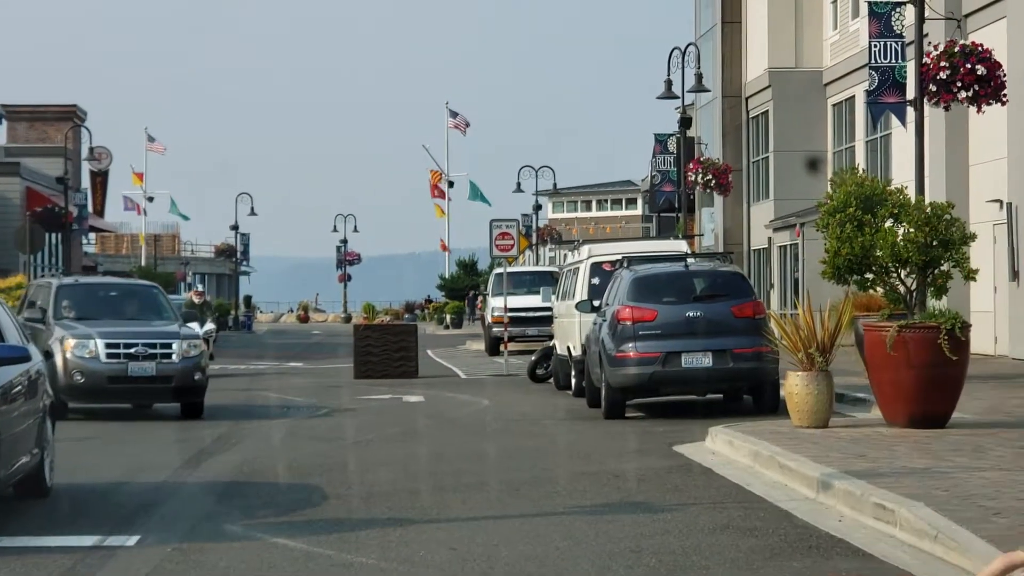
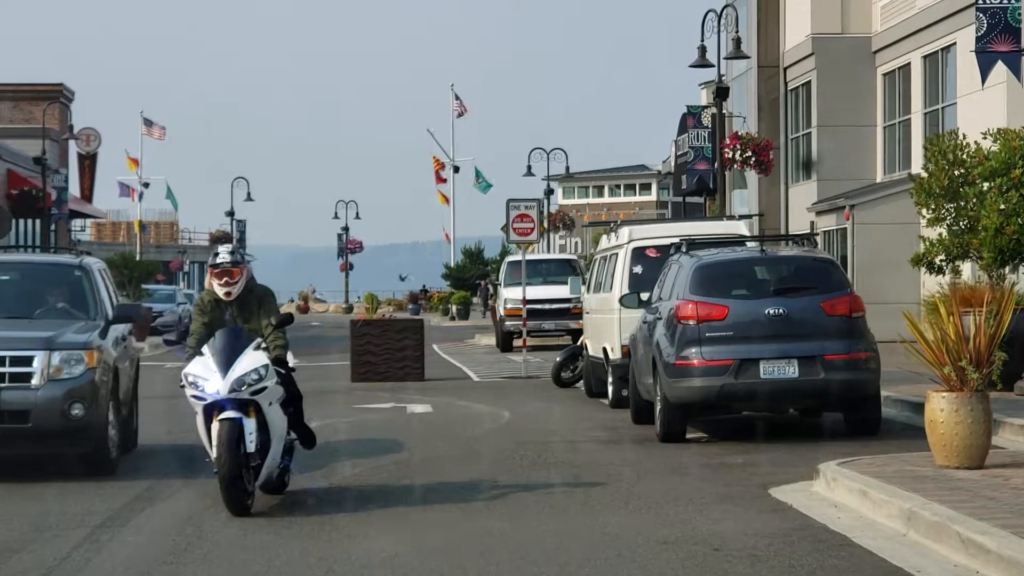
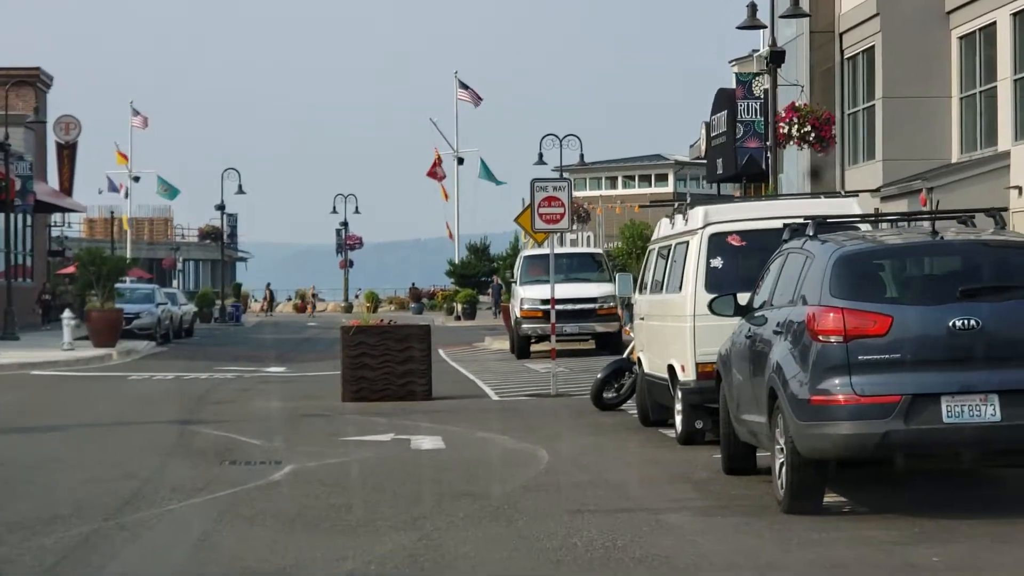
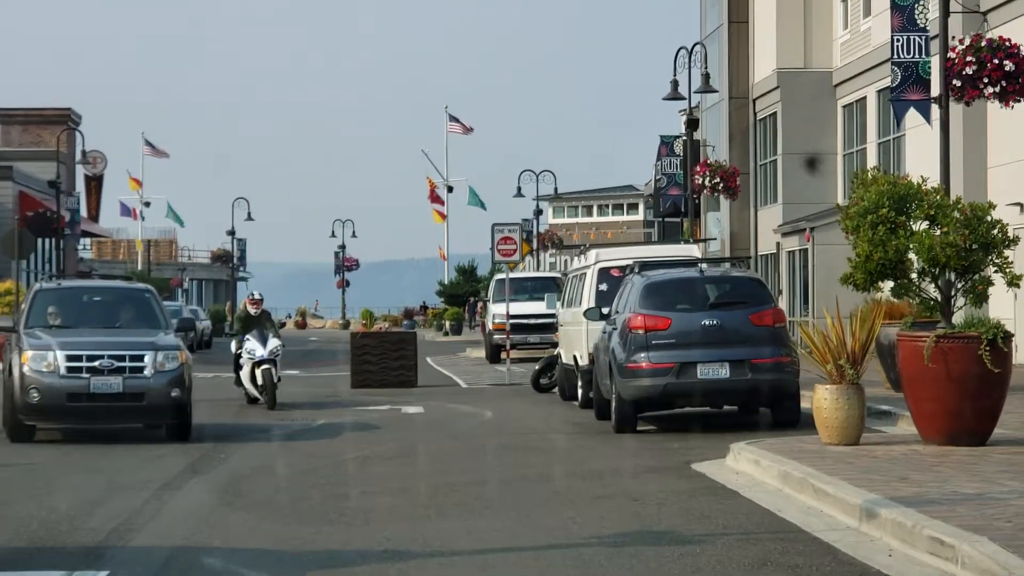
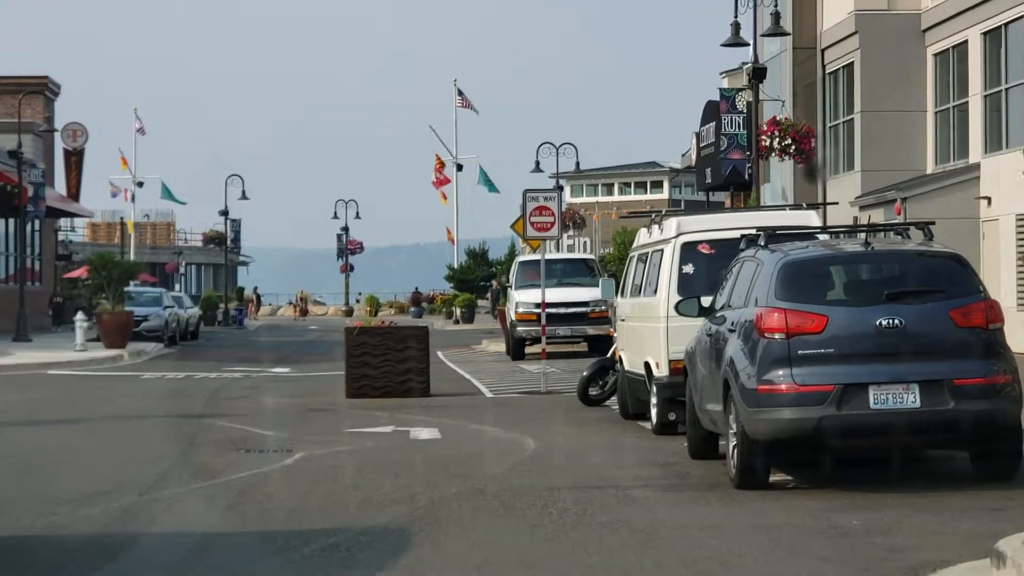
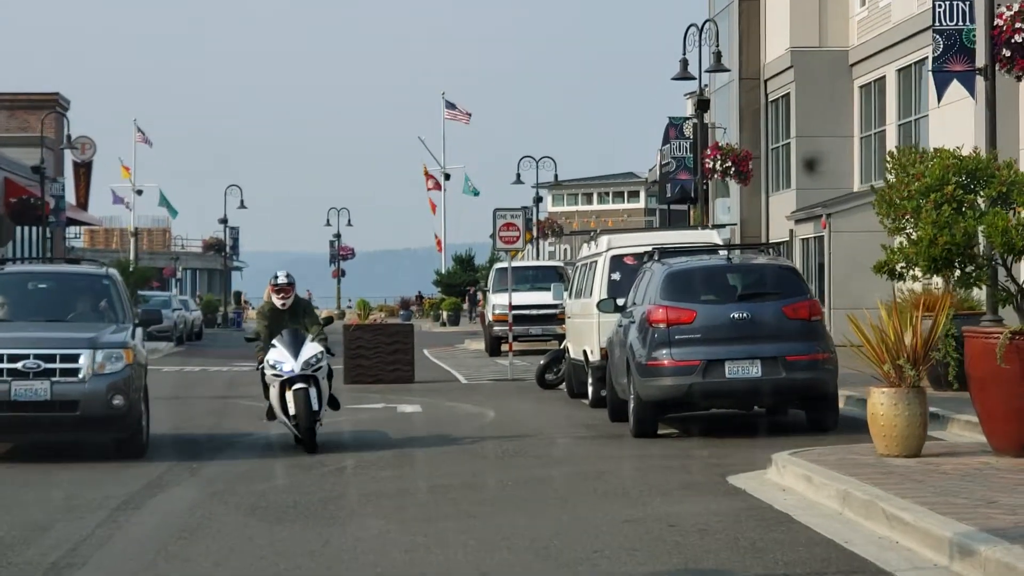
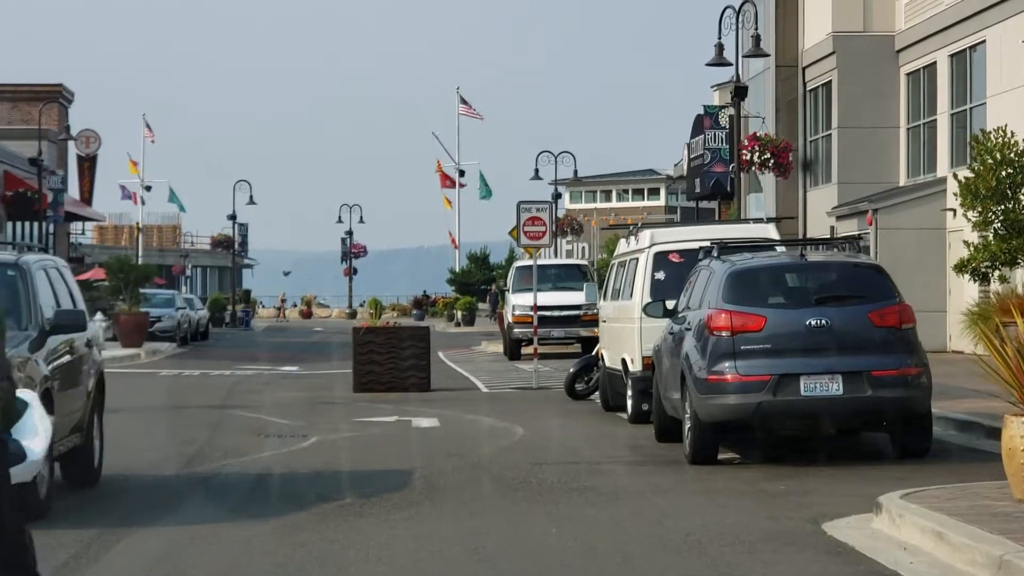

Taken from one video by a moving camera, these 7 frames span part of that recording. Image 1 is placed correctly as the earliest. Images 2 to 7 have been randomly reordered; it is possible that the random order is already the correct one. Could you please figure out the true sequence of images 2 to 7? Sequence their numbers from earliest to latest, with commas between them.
4, 6, 2, 7, 5, 3
